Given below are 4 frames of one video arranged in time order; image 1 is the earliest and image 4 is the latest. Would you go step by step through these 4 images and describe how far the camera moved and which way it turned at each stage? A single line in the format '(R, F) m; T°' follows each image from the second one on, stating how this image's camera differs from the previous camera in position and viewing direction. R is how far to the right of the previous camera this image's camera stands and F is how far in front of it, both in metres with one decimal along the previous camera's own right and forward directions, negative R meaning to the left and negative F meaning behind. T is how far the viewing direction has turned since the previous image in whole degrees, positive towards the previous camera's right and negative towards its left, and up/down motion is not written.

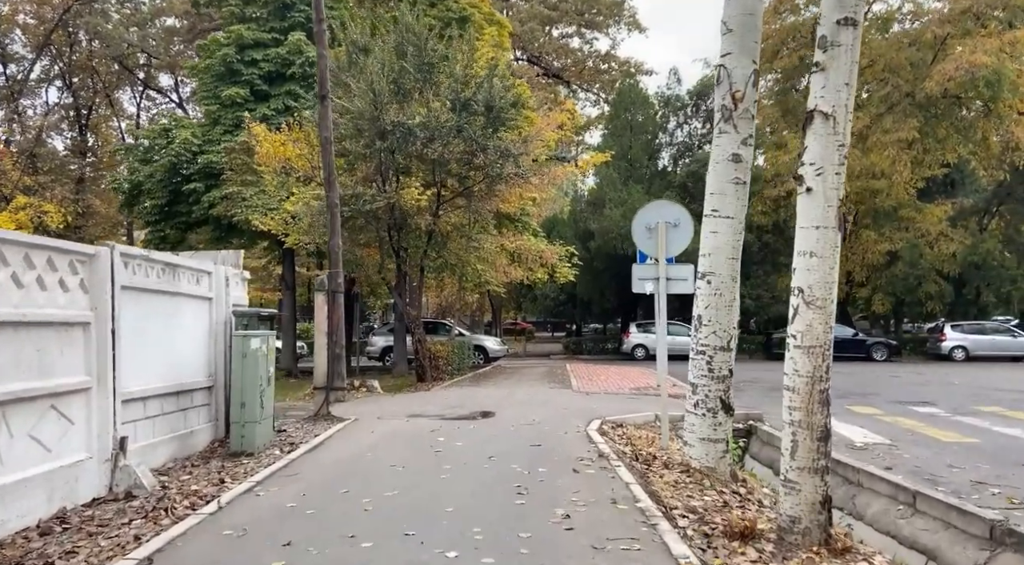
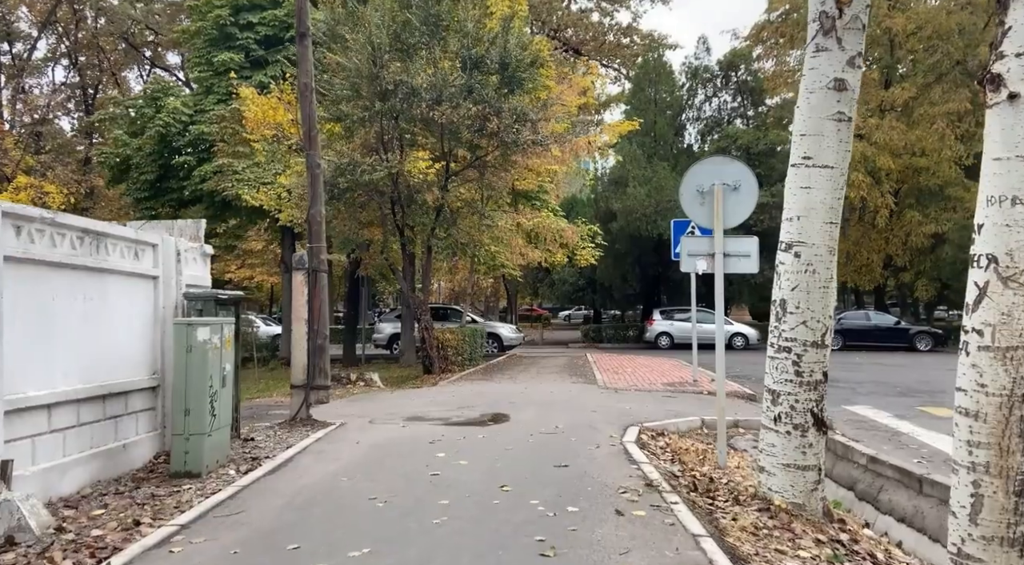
(0.0, +2.0) m; -1°
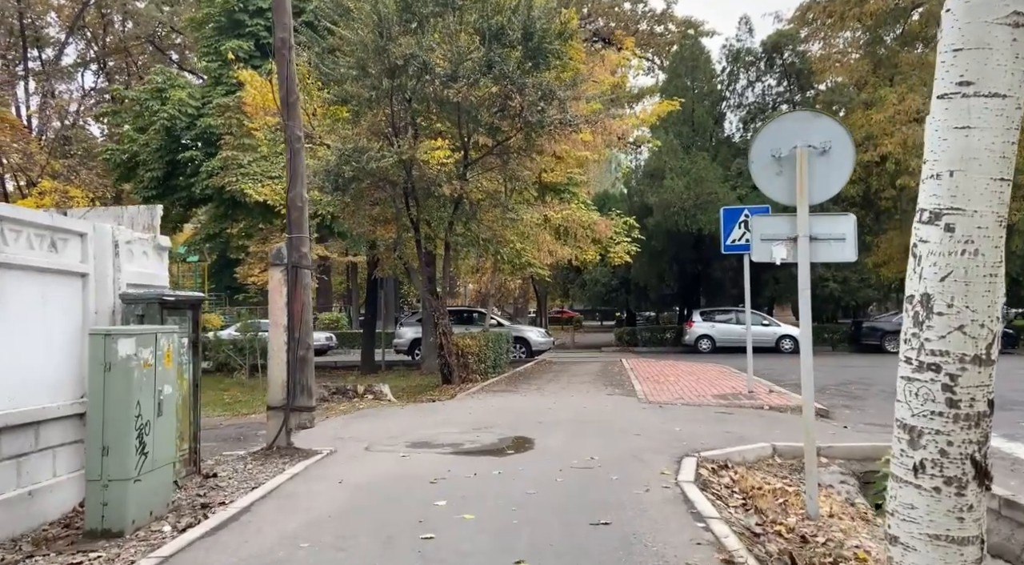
(+0.1, +1.8) m; -2°
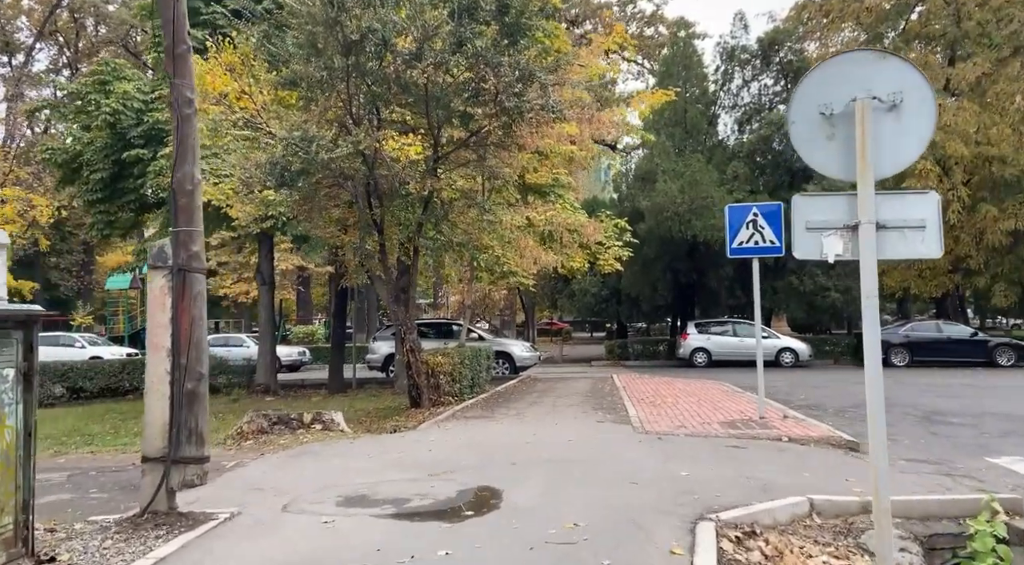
(+0.2, +1.8) m; +1°
